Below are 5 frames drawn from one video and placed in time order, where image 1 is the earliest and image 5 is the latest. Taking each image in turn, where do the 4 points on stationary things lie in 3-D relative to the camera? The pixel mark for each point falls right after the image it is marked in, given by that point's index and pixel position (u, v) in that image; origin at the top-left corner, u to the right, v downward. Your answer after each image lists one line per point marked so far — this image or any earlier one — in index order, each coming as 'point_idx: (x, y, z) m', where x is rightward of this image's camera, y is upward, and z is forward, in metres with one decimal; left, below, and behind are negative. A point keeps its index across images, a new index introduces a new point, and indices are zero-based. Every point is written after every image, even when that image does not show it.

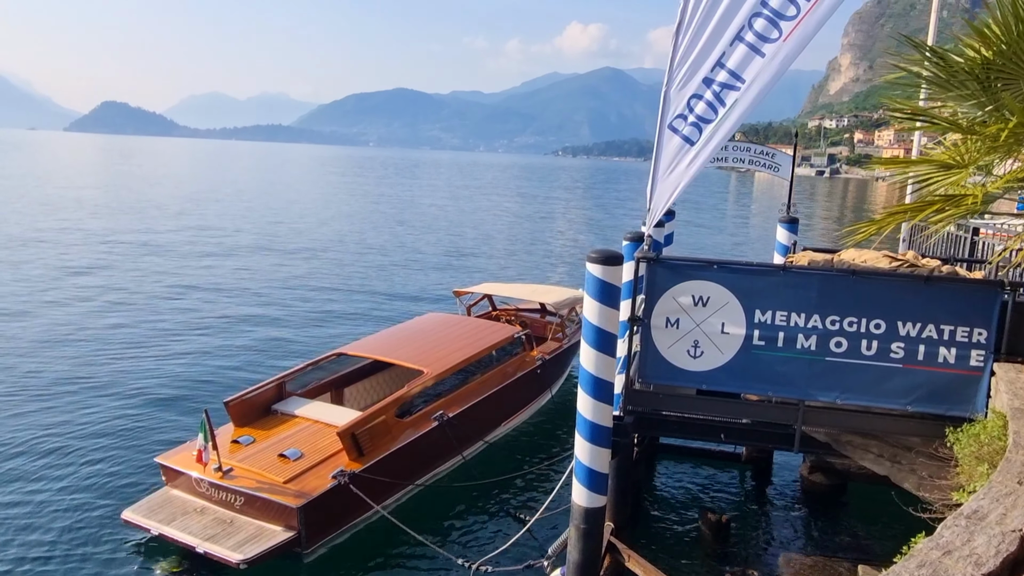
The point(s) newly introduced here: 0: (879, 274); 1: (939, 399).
0: (+3.2, +0.1, +6.5) m
1: (+3.8, -1.0, +6.6) m
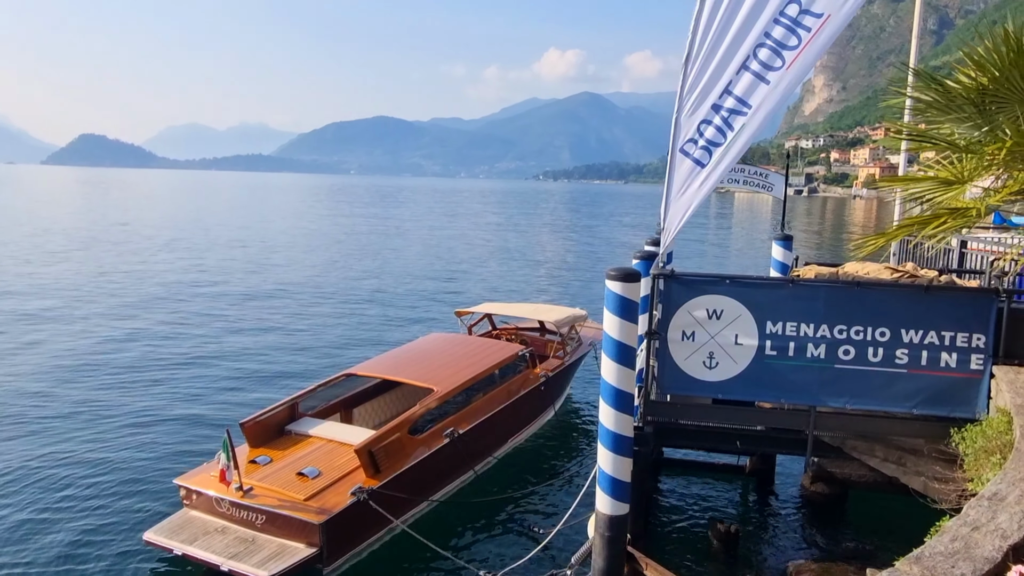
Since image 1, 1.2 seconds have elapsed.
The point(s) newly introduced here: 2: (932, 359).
0: (+3.4, 0.0, +6.9) m
1: (+4.1, -1.1, +7.0) m
2: (+3.9, -0.7, +7.0) m
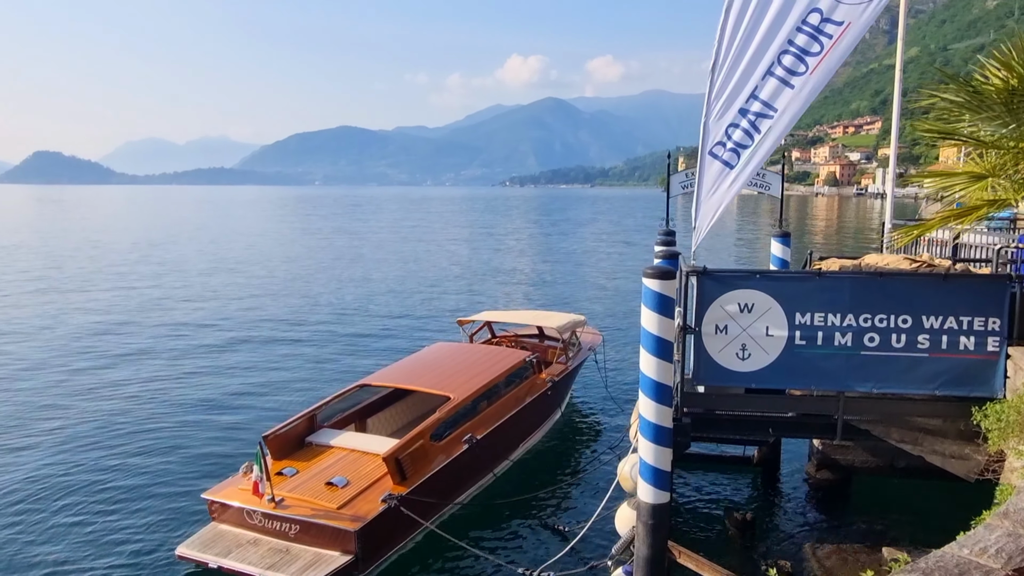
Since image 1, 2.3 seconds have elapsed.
0: (+3.8, +0.1, +7.4) m
1: (+4.5, -0.9, +7.5) m
2: (+4.4, -0.5, +7.4) m
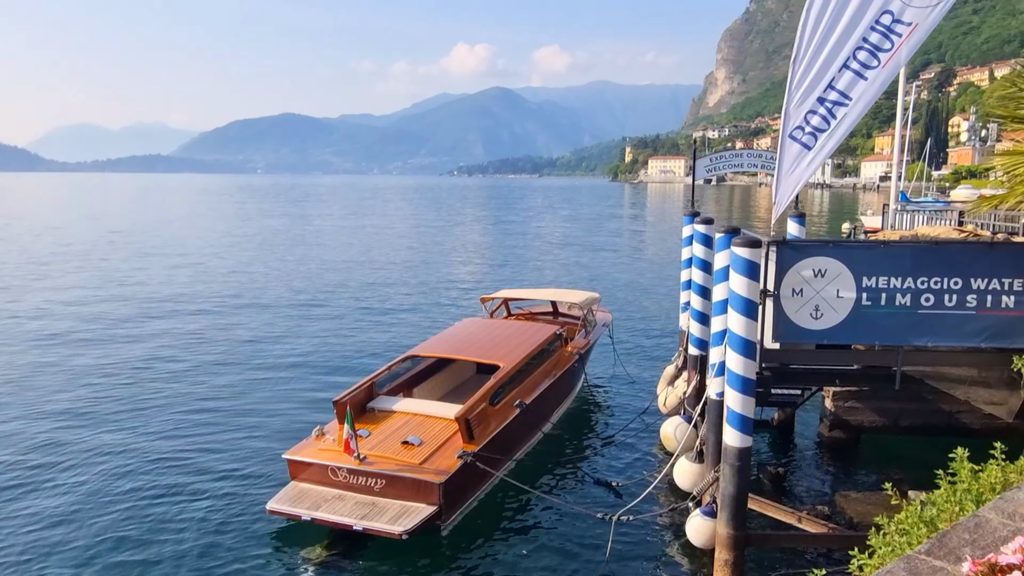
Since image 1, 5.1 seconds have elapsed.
0: (+5.0, +0.5, +8.5) m
1: (+5.7, -0.6, +8.7) m
2: (+5.6, -0.2, +8.6) m
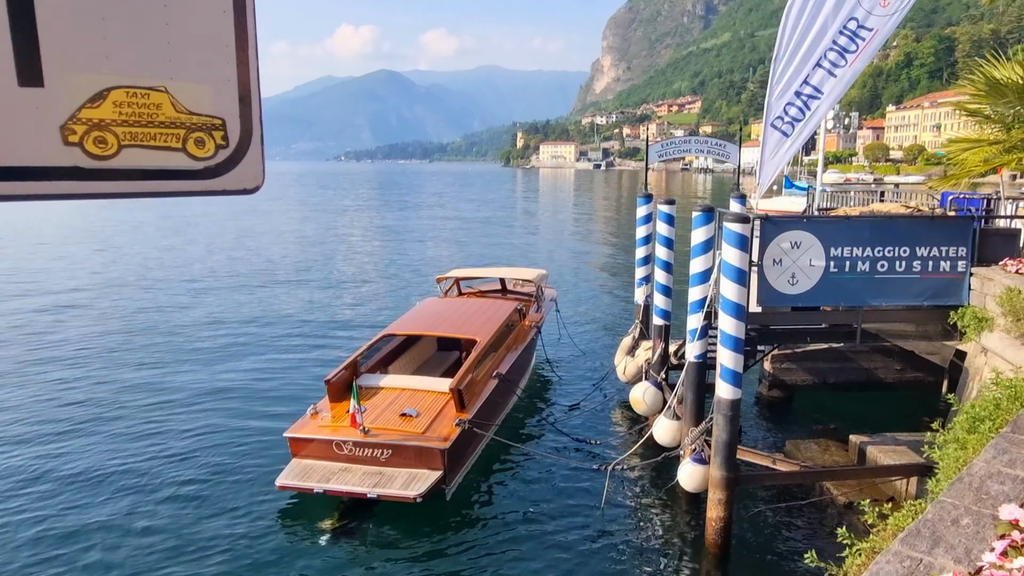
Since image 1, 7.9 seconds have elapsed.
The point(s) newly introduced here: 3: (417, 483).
0: (+5.3, +1.0, +10.0) m
1: (+5.9, -0.1, +10.3) m
2: (+5.8, +0.3, +10.2) m
3: (-1.4, -2.9, +11.2) m
